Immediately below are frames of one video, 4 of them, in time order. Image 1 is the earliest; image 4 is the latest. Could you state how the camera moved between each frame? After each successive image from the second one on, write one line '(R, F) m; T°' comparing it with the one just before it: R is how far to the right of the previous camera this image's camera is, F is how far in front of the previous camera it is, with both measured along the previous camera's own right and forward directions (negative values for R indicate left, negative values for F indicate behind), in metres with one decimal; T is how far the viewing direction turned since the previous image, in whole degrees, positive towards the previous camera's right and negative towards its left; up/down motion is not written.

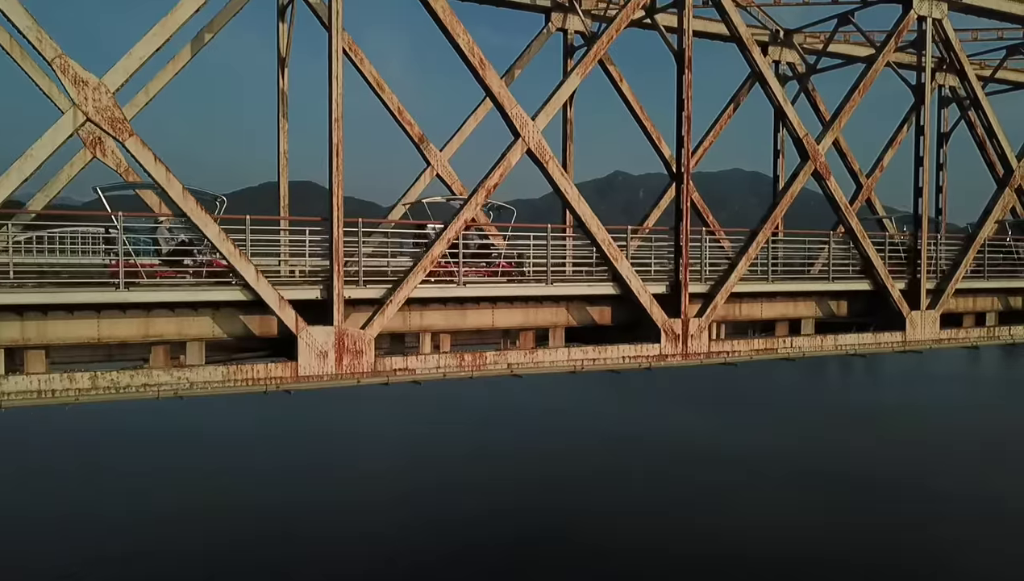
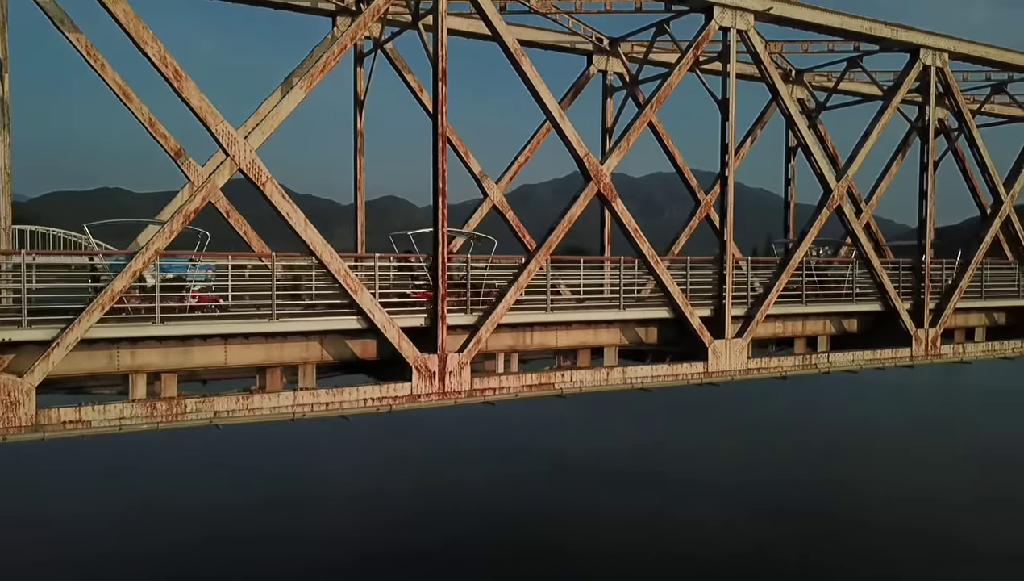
(+2.4, +0.9) m; +3°
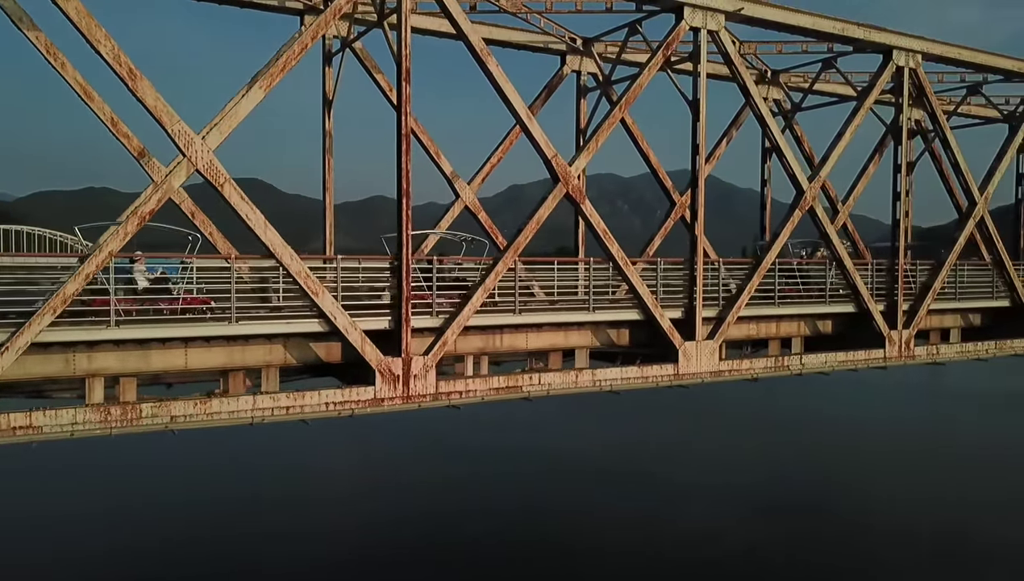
(+0.3, +0.1) m; +1°
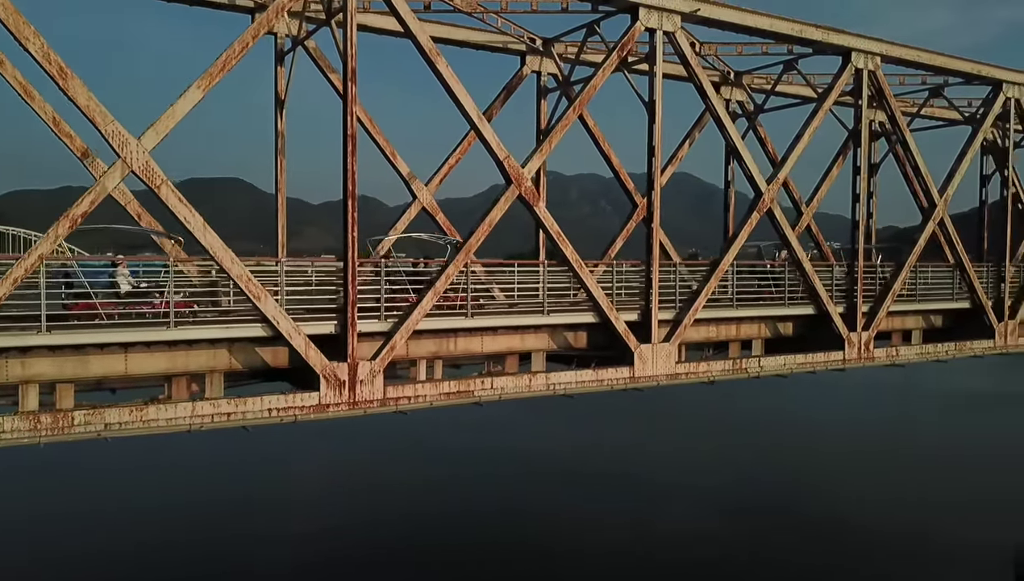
(+0.4, +0.1) m; +1°
